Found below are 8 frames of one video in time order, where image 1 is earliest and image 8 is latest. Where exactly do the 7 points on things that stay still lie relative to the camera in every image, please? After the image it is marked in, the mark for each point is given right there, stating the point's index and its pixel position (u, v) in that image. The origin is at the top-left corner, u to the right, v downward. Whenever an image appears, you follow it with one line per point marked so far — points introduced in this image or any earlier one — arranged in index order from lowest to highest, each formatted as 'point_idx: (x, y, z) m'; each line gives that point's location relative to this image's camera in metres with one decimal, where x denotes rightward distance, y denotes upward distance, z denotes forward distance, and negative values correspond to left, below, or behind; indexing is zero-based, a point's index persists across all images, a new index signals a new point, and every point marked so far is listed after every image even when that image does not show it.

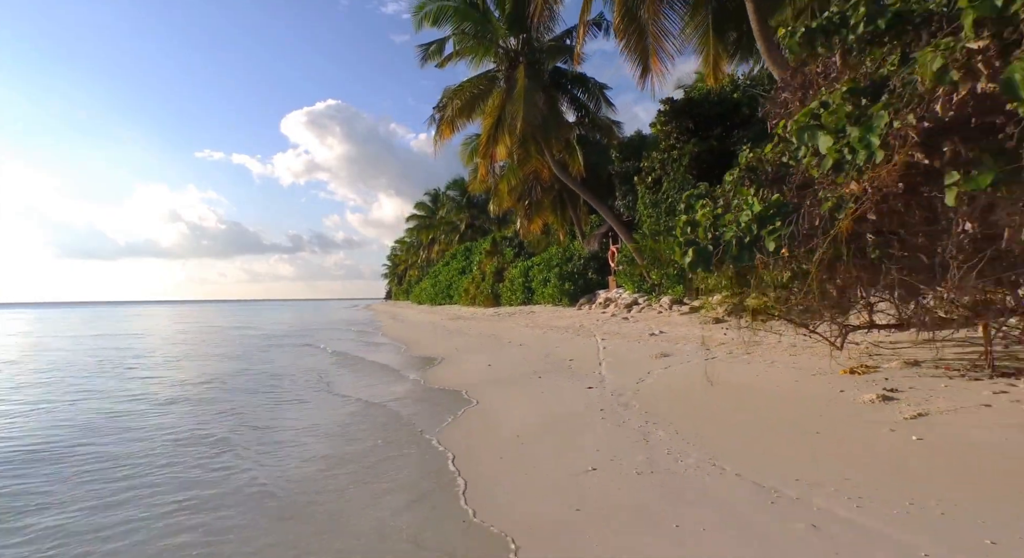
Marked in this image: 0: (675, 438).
0: (+1.4, -1.4, +4.3) m
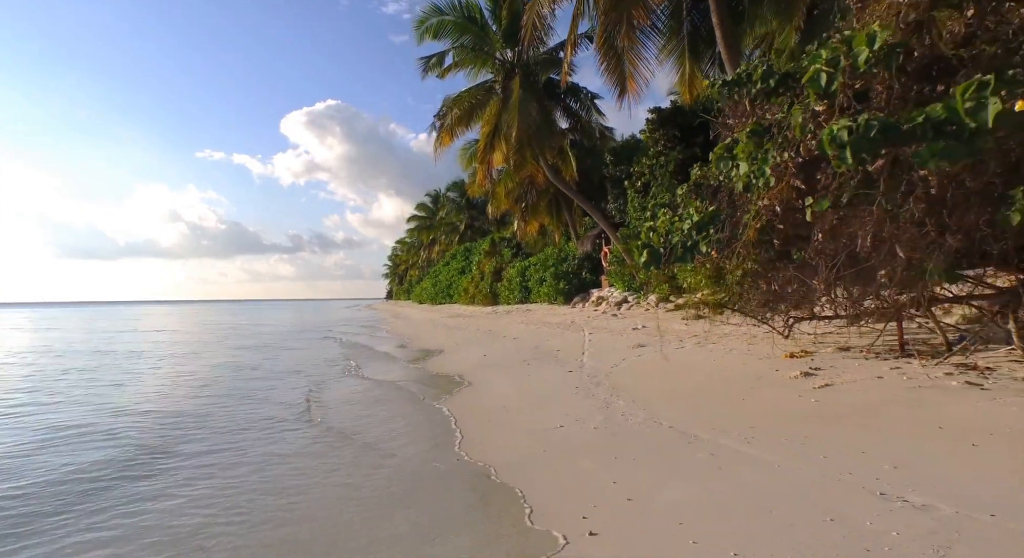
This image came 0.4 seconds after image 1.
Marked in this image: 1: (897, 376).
0: (+1.3, -1.4, +5.3) m
1: (+4.0, -1.0, +5.1) m
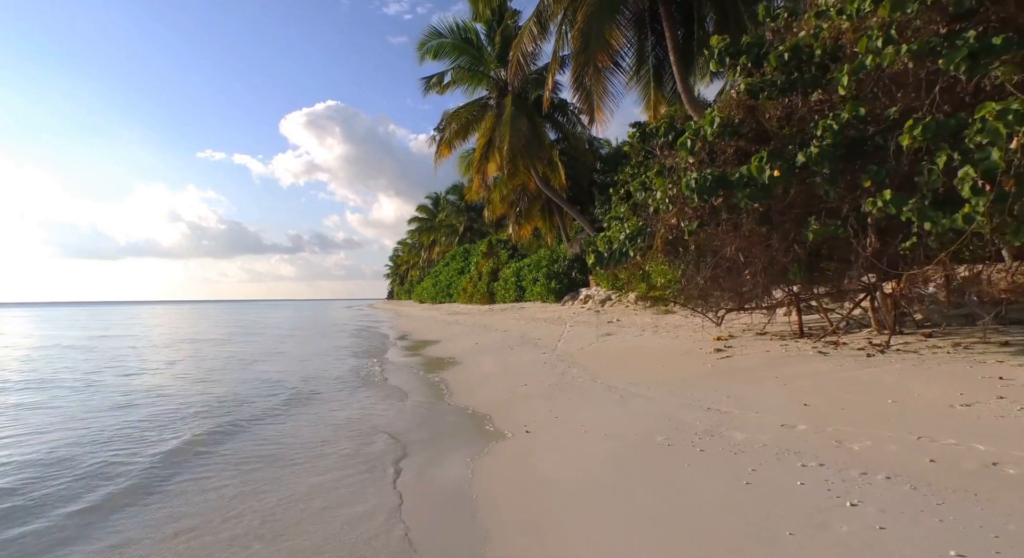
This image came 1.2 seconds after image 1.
0: (+1.0, -1.3, +7.1) m
1: (+3.7, -0.9, +6.8) m
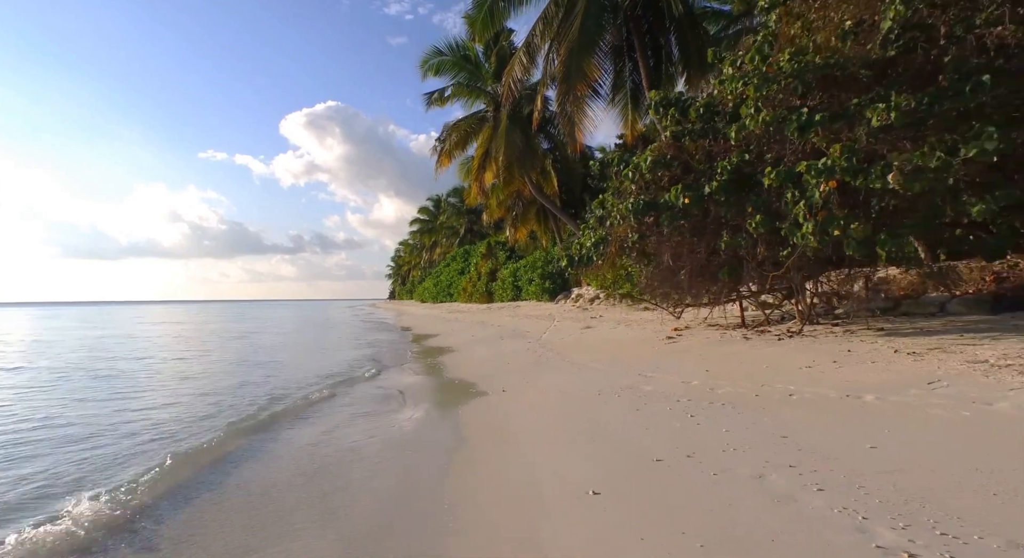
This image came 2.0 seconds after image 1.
0: (+0.7, -1.3, +8.6) m
1: (+3.5, -0.9, +8.4) m
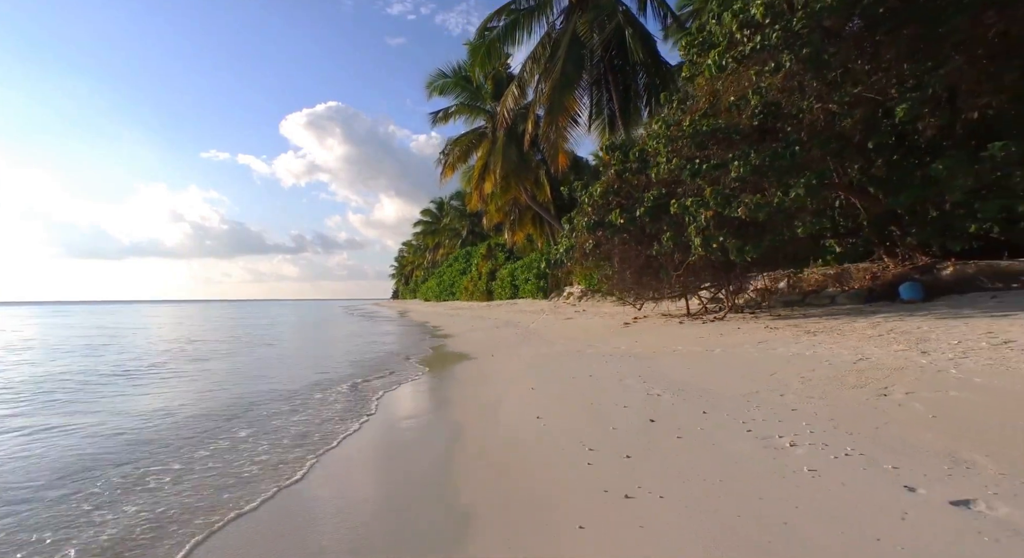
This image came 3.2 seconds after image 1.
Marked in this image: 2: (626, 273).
0: (+0.5, -1.3, +10.9) m
1: (+3.3, -0.9, +10.7) m
2: (+2.0, +0.1, +9.1) m
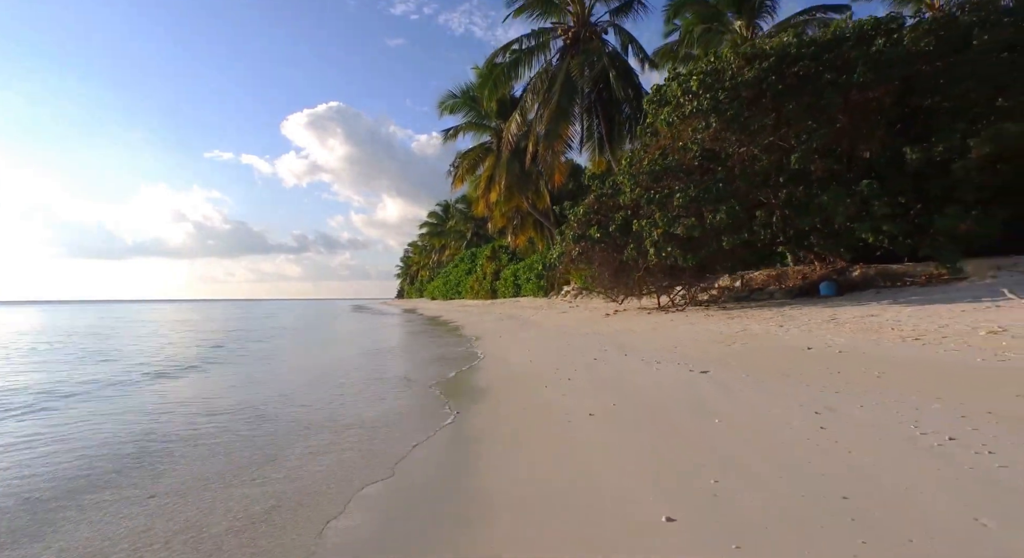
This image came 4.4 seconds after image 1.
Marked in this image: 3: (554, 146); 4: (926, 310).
0: (+0.6, -1.3, +13.4) m
1: (+3.4, -0.9, +13.1) m
2: (+2.1, +0.1, +11.5) m
3: (+1.3, +4.2, +16.0) m
4: (+5.2, -0.4, +6.3) m
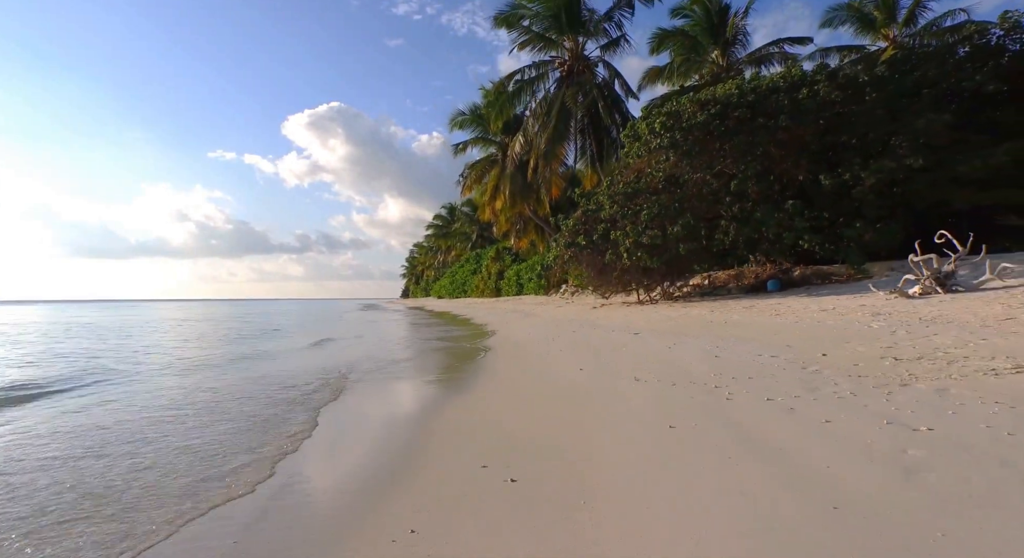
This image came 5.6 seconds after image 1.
0: (+0.7, -1.3, +15.9) m
1: (+3.5, -0.9, +15.6) m
2: (+2.2, +0.2, +14.1) m
3: (+1.4, +4.3, +18.5) m
4: (+5.3, -0.3, +8.9) m
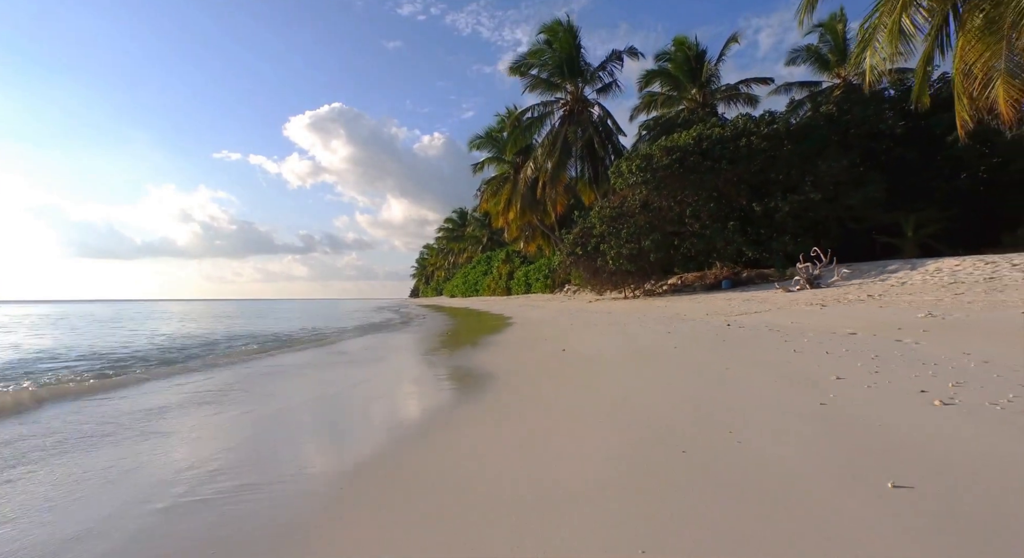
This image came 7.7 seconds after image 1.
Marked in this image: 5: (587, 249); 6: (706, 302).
0: (+1.2, -1.3, +19.9) m
1: (+4.0, -0.9, +19.6) m
2: (+2.7, +0.1, +18.1) m
3: (+1.9, +4.2, +22.5) m
4: (+5.7, -0.4, +12.8) m
5: (+2.6, +1.1, +17.4) m
6: (+4.3, -0.5, +11.5) m
